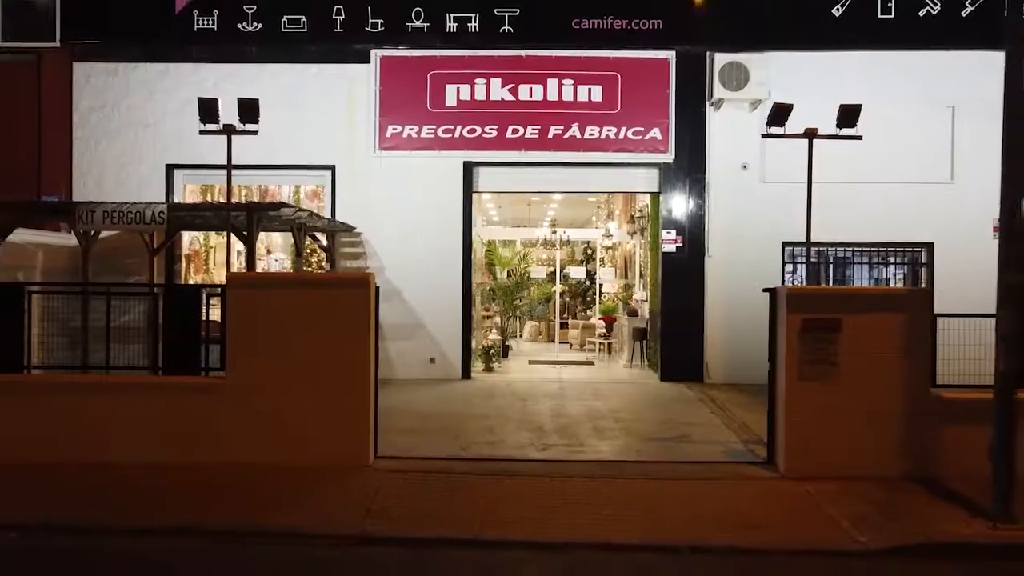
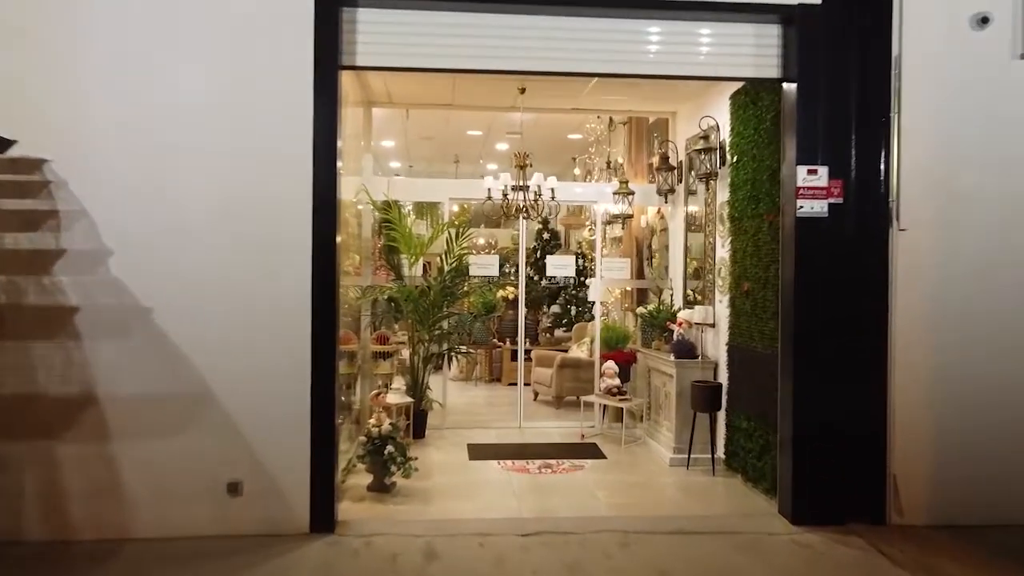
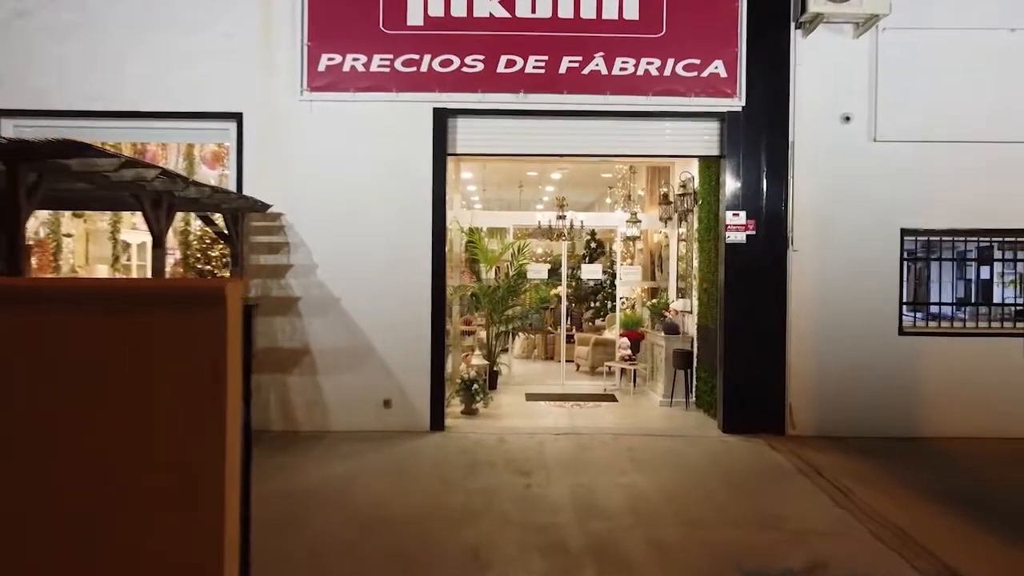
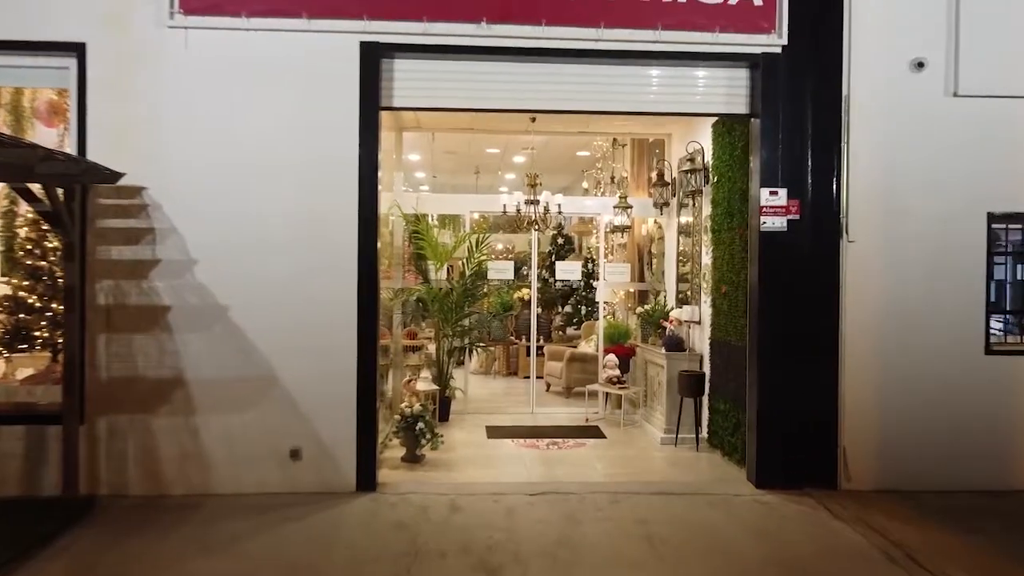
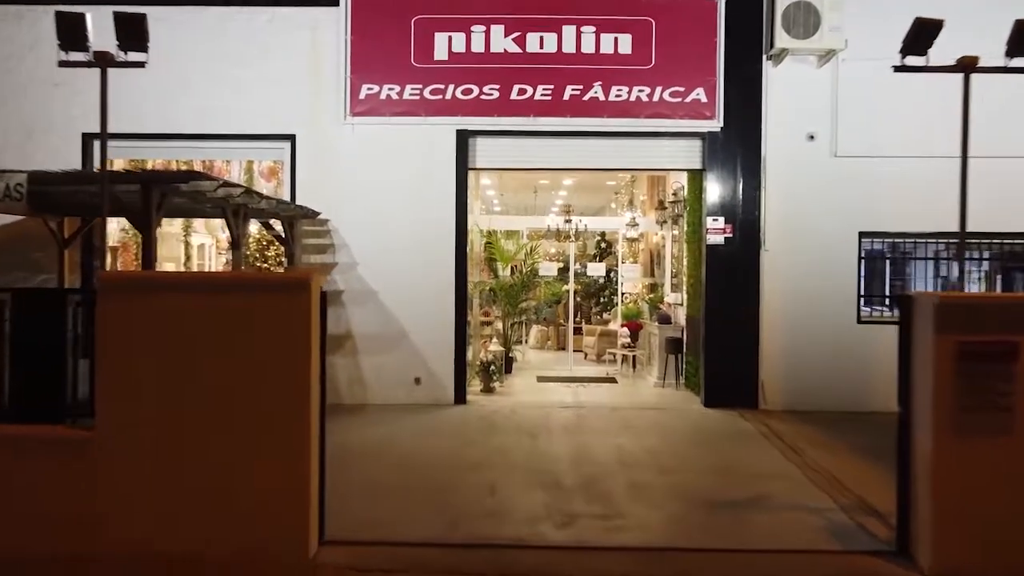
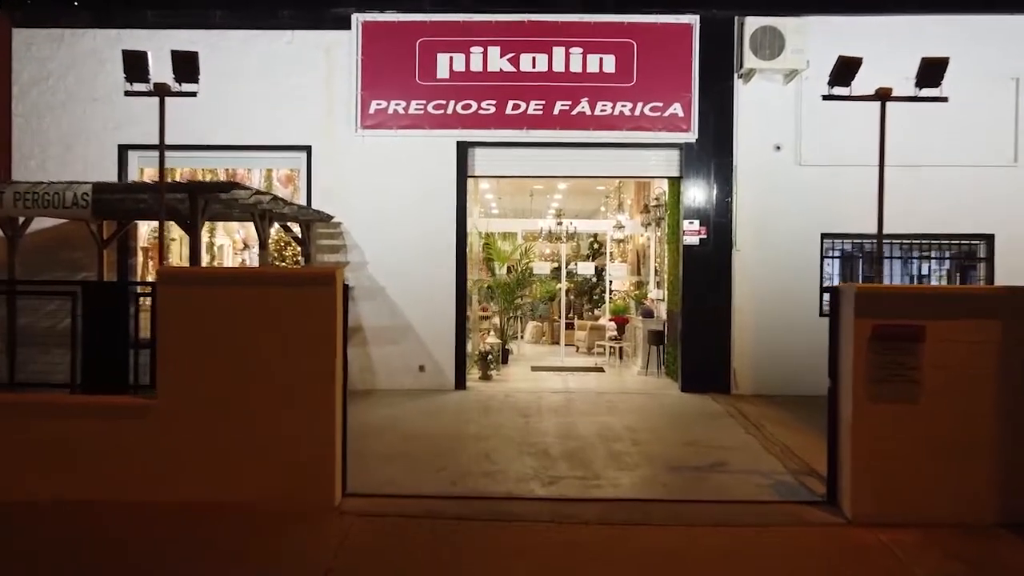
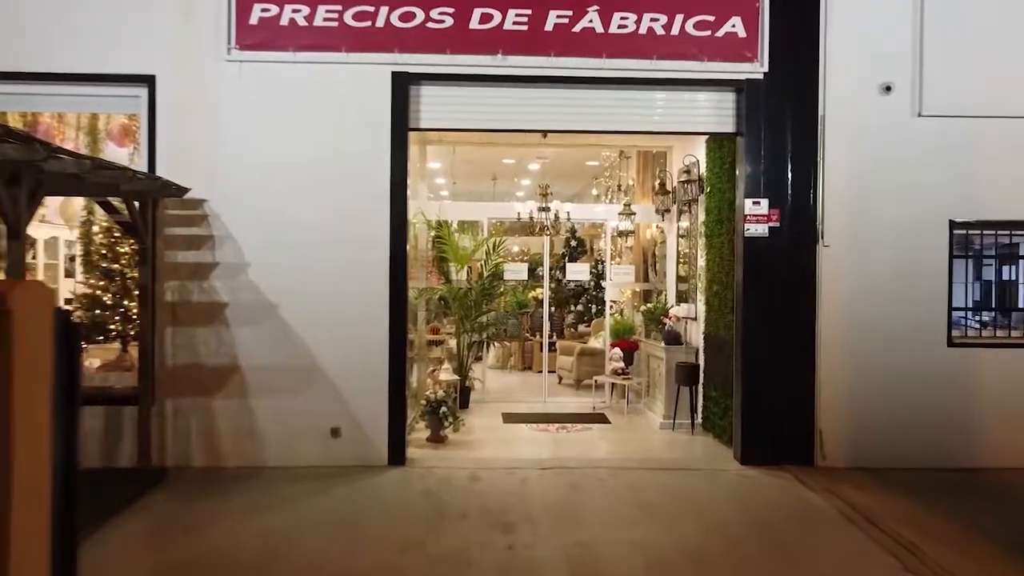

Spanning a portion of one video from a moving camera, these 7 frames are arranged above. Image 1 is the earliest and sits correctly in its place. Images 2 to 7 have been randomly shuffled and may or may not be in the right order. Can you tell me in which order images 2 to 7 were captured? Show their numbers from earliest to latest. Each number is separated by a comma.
6, 5, 3, 7, 4, 2
